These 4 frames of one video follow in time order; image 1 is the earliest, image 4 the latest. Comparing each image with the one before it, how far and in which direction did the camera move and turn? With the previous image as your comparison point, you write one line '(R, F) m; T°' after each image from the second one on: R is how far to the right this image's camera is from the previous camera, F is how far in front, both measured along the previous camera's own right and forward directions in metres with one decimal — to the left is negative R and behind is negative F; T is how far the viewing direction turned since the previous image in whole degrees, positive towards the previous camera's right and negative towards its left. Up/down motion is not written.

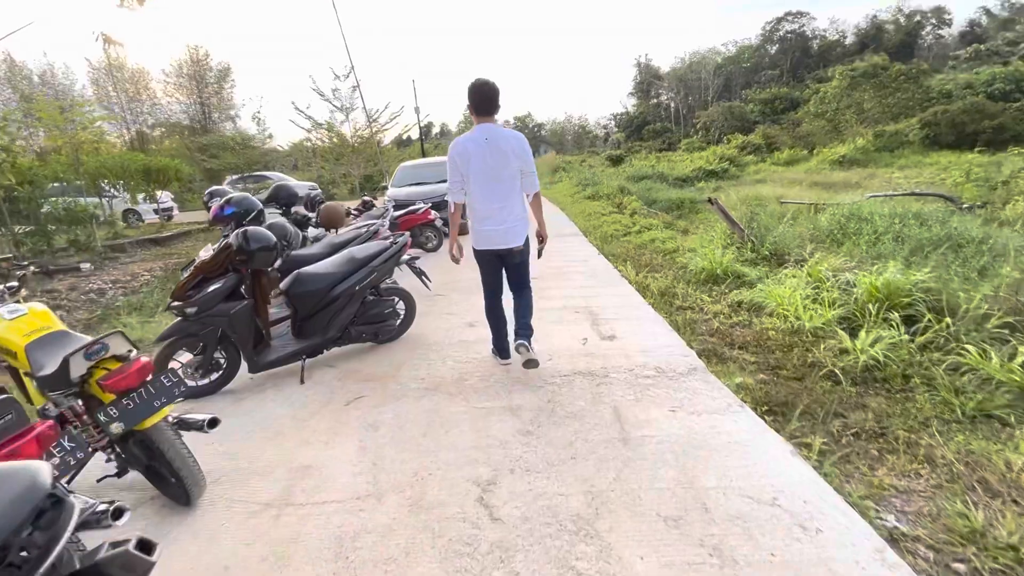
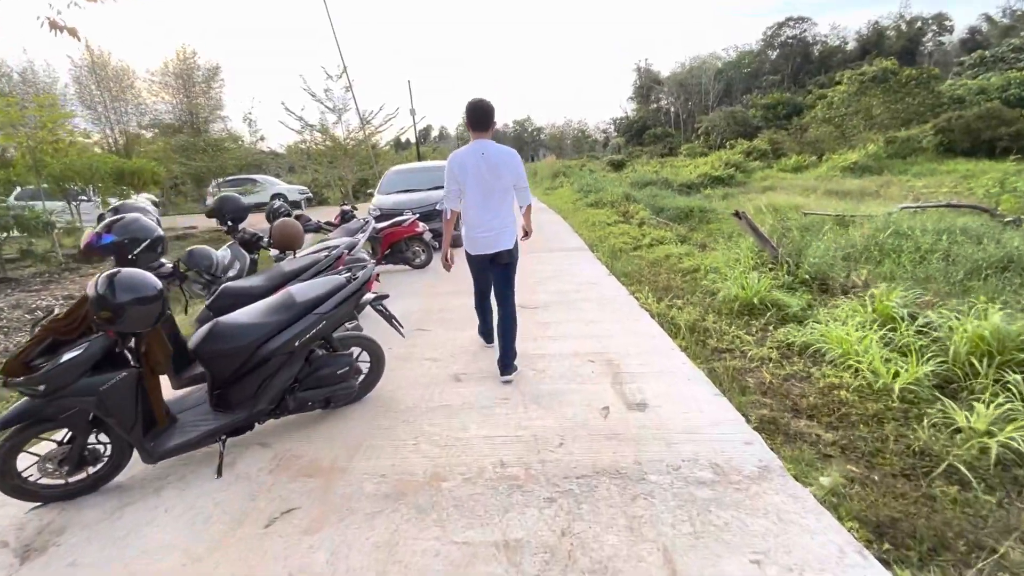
(0.0, +1.0) m; 0°
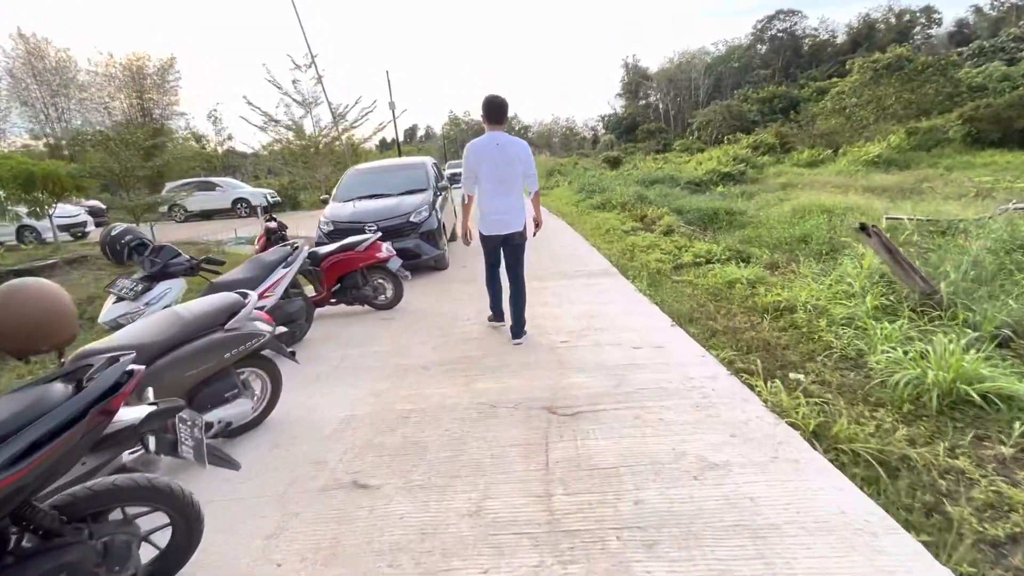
(-0.2, +2.3) m; +1°
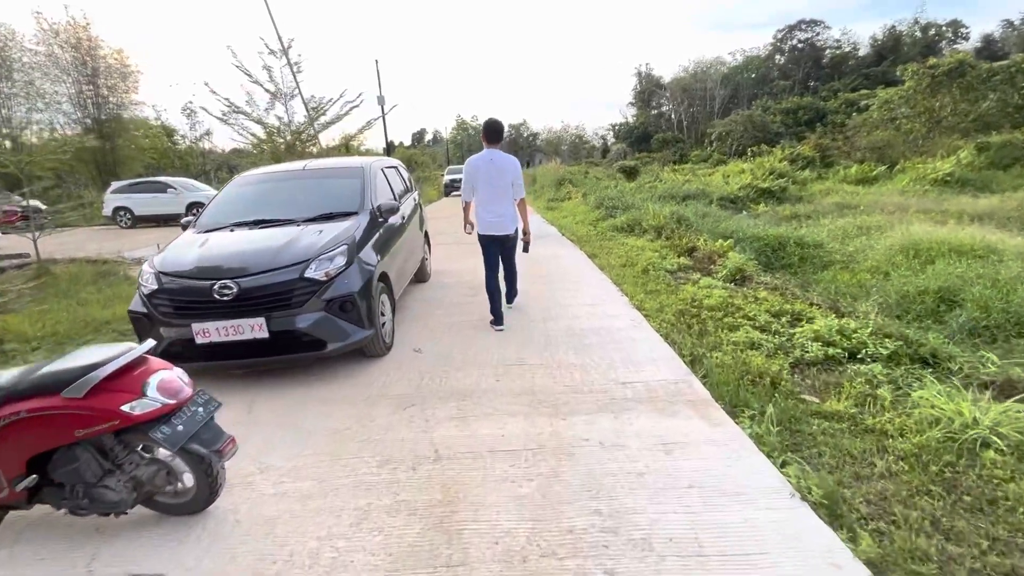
(+0.1, +3.1) m; 0°
